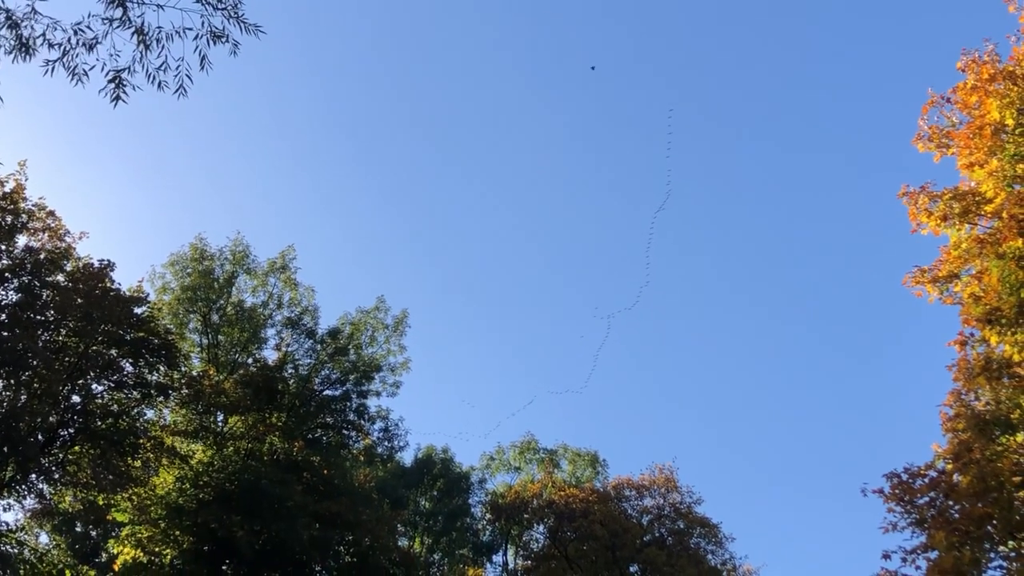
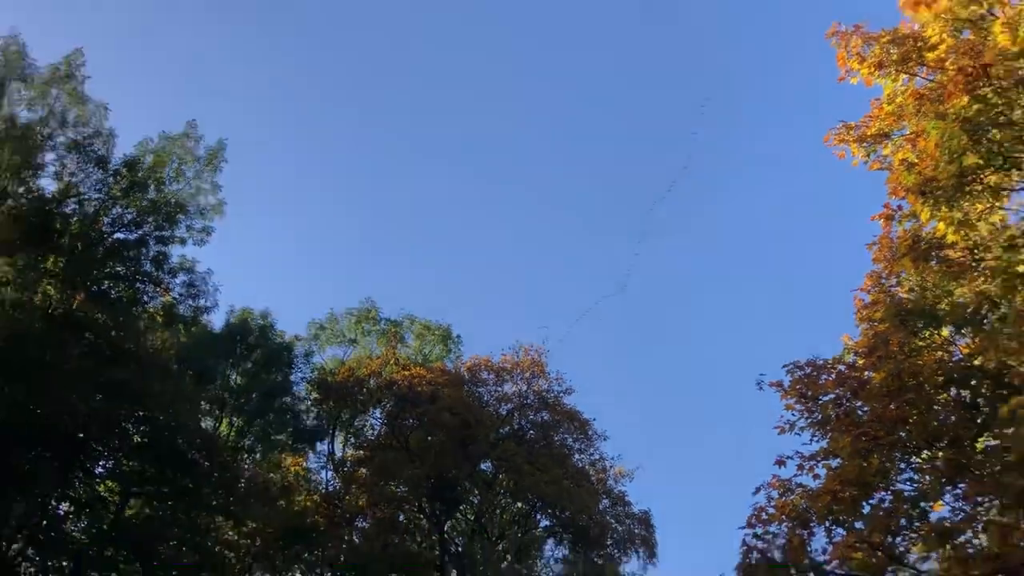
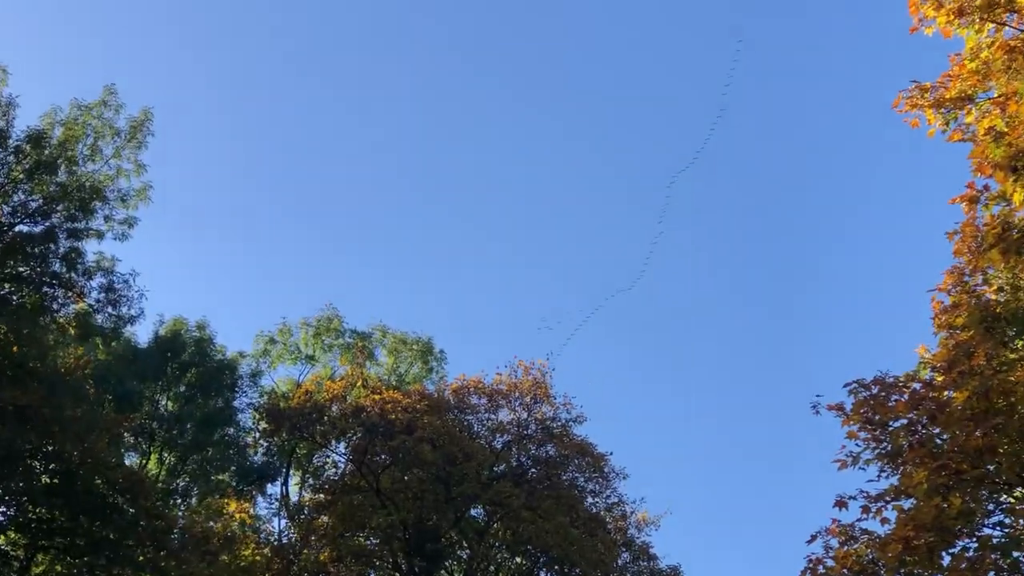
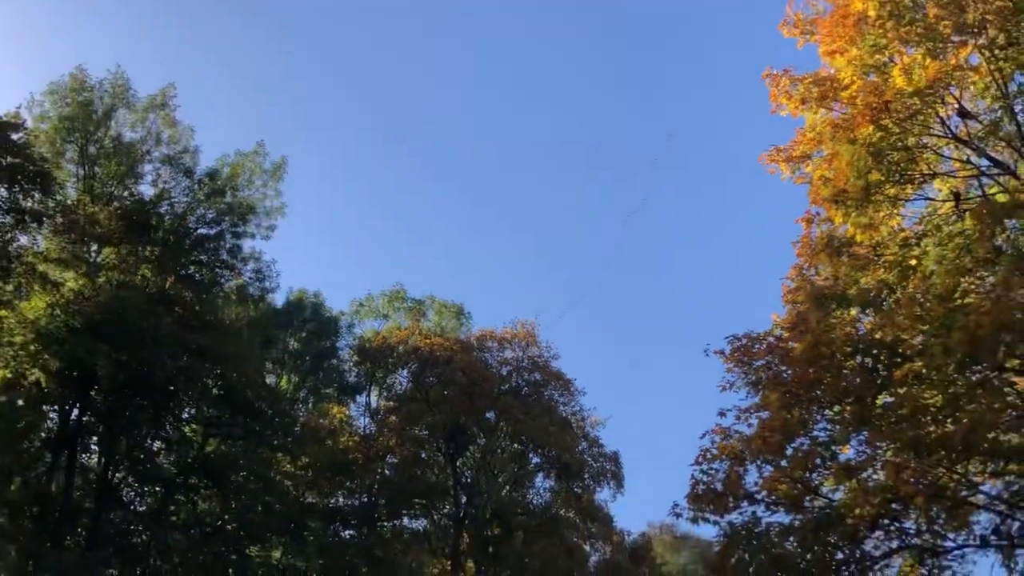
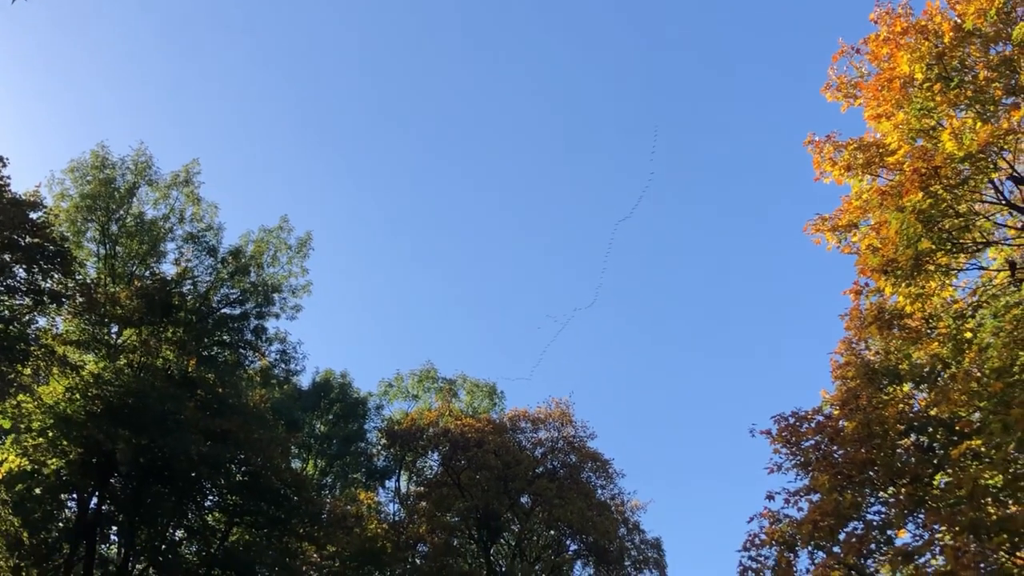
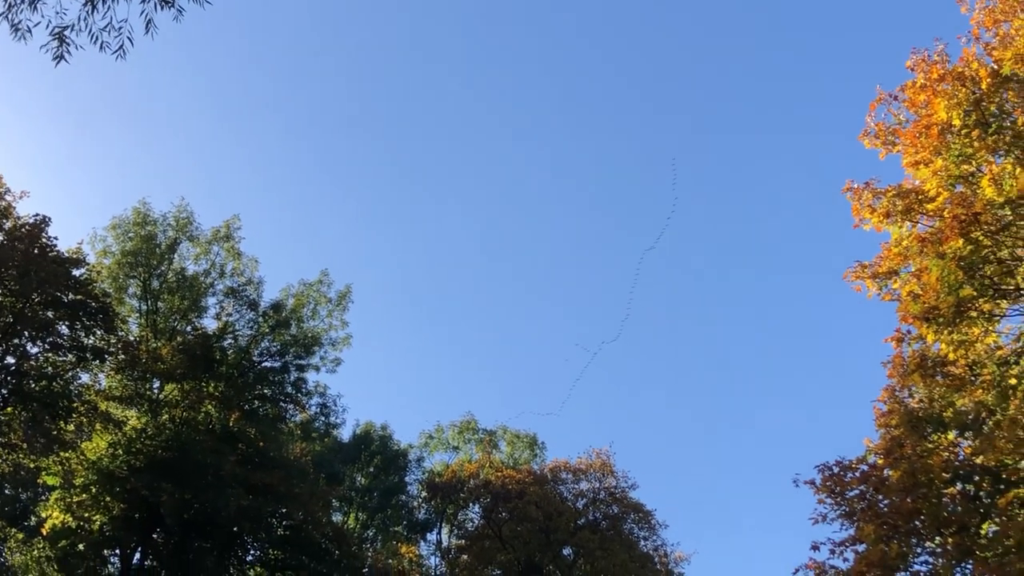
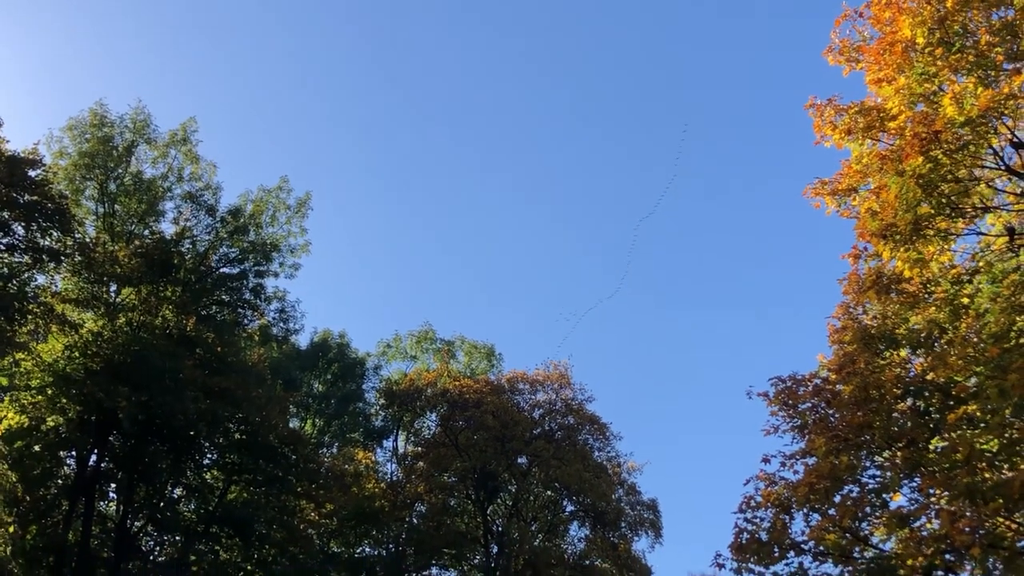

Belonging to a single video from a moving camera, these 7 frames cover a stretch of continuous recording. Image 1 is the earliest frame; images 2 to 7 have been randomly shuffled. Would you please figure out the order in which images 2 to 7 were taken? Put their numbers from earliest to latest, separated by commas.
6, 5, 7, 3, 2, 4
